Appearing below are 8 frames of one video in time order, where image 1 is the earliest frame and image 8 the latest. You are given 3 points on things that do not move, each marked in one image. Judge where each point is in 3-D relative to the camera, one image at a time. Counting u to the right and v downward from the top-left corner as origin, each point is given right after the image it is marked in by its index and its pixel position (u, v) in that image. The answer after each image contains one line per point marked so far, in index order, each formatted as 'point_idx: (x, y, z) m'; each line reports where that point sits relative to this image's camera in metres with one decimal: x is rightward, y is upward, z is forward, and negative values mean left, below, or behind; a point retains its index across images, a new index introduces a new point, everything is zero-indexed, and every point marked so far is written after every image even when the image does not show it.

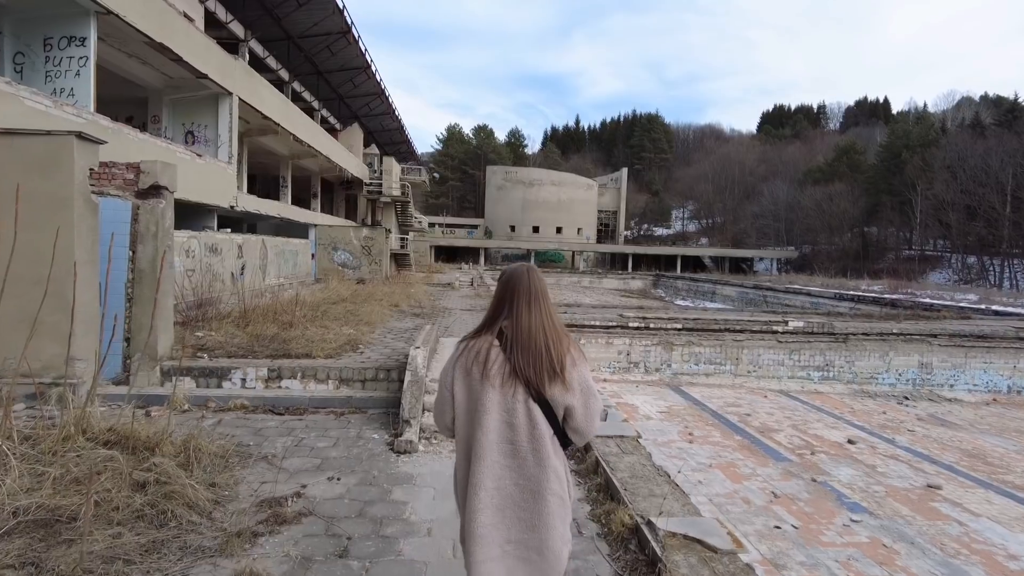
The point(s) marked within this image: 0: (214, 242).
0: (-6.2, +1.0, +11.7) m
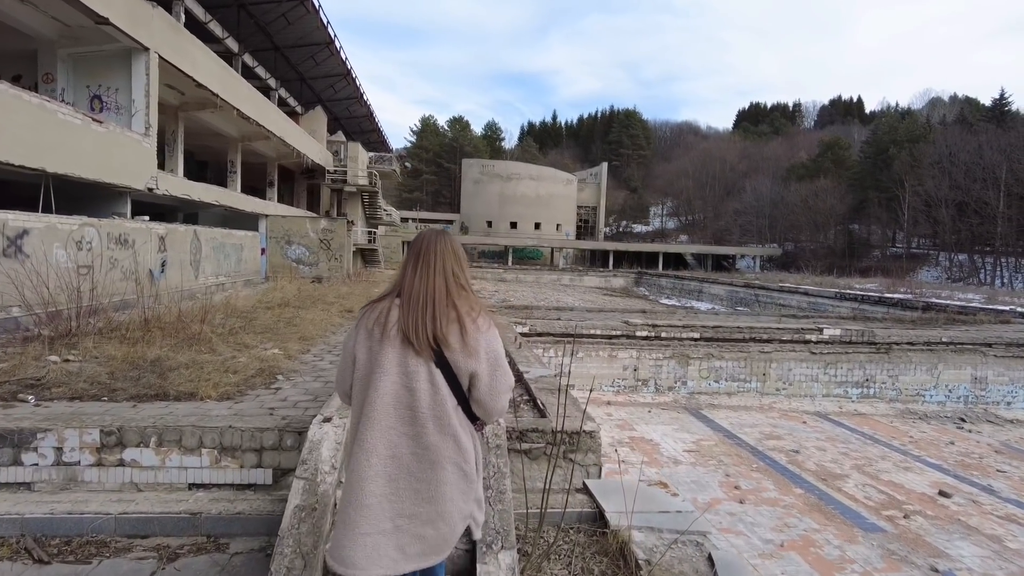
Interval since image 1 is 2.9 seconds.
0: (-6.5, +0.9, +9.2) m
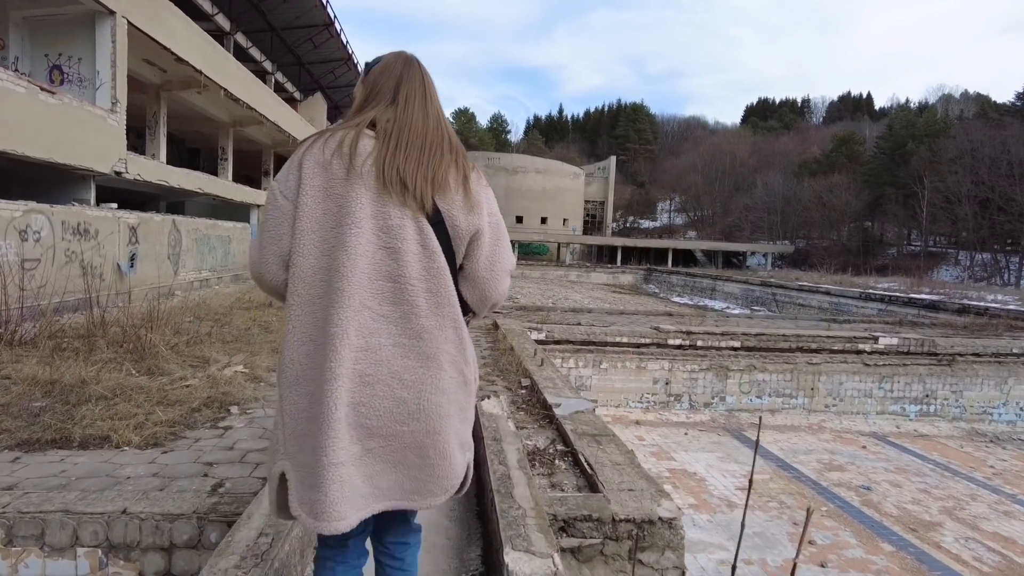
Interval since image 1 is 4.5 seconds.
0: (-6.3, +1.0, +8.0) m
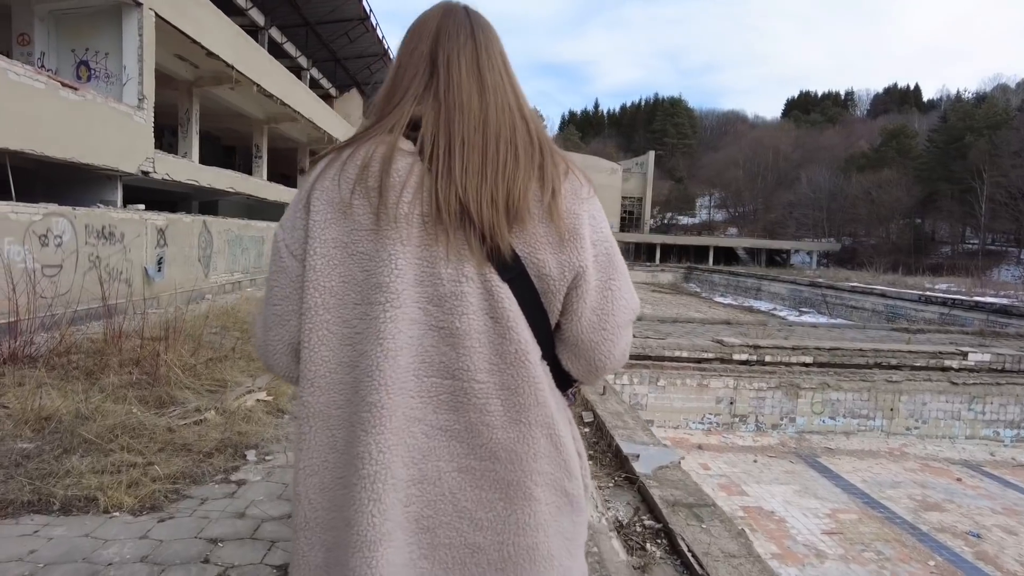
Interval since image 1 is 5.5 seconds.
0: (-5.6, +0.9, +7.6) m
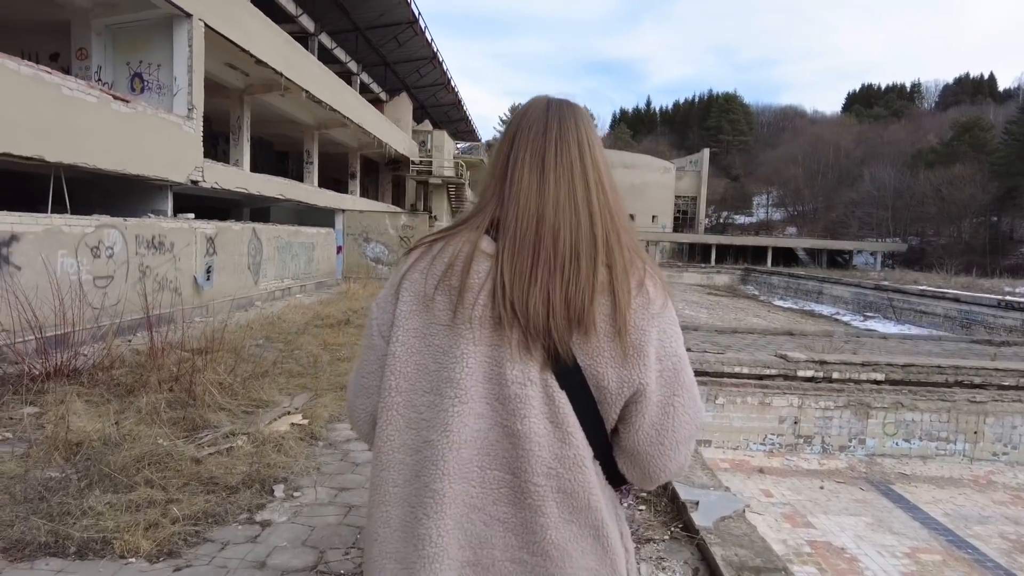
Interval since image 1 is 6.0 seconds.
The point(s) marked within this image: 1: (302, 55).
0: (-5.0, +0.8, +7.7) m
1: (-5.6, +6.1, +14.3) m
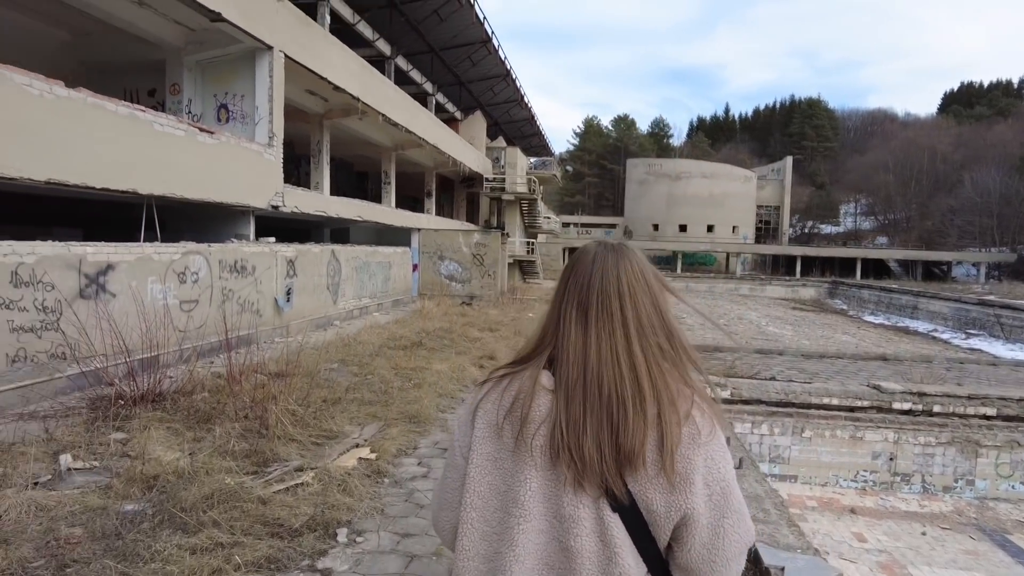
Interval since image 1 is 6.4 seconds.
0: (-4.0, +0.5, +8.1) m
1: (-3.7, +5.7, +14.8) m
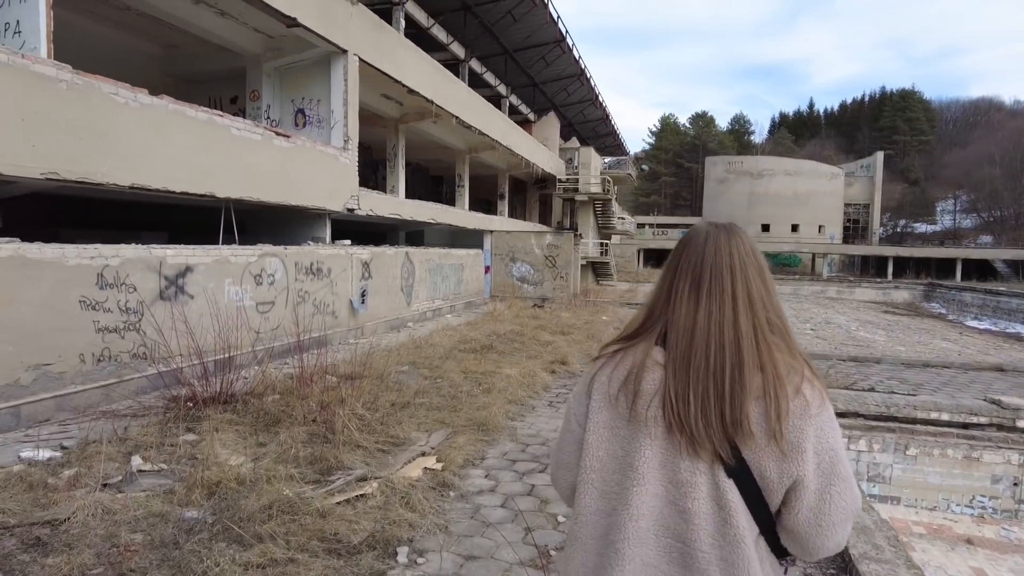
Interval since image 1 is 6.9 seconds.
0: (-3.0, +0.5, +8.2) m
1: (-1.7, +5.6, +14.9) m
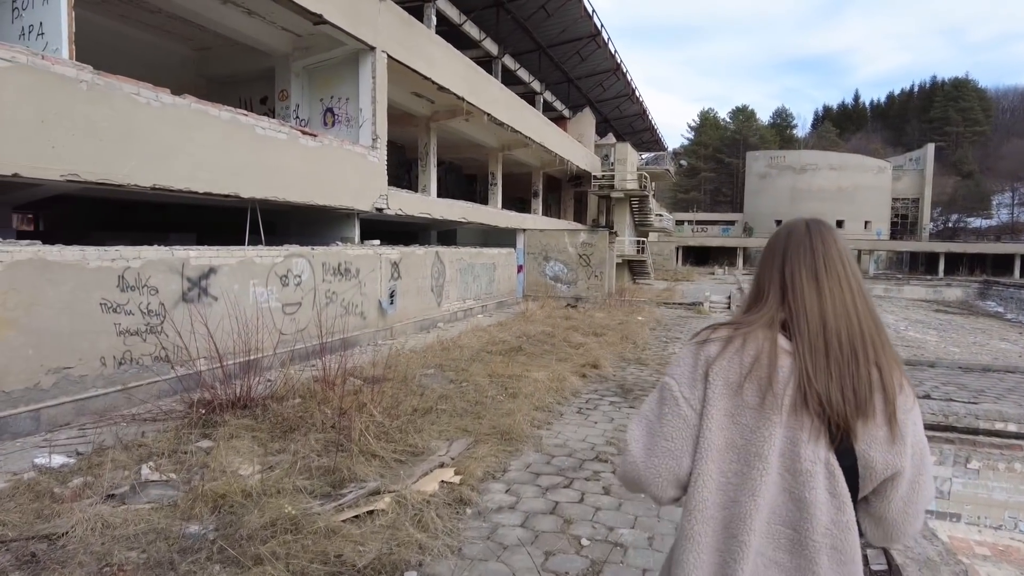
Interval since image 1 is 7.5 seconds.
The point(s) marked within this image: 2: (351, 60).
0: (-2.5, +0.4, +8.1) m
1: (-0.9, +5.6, +14.7) m
2: (-2.6, +3.7, +8.8) m
